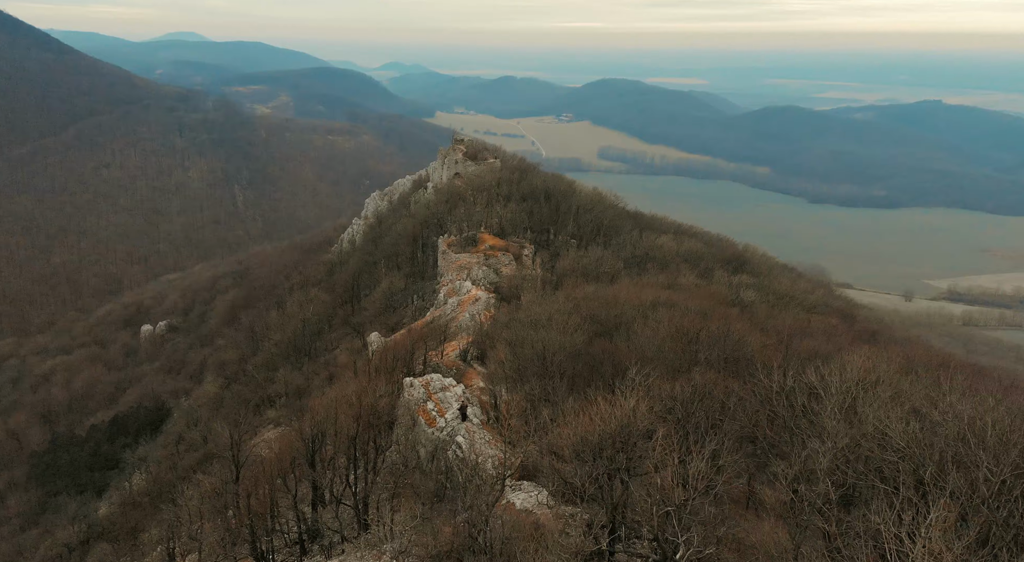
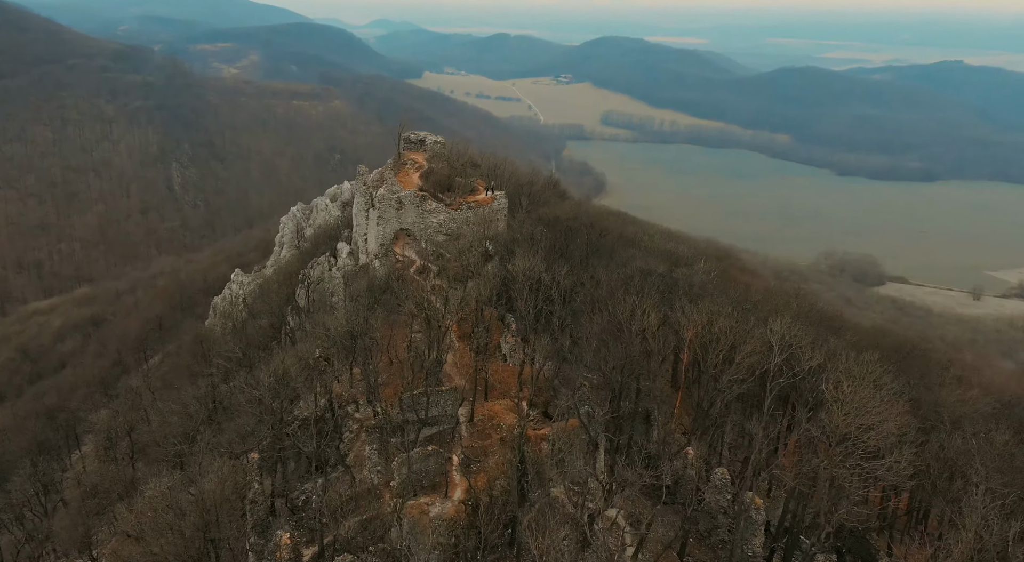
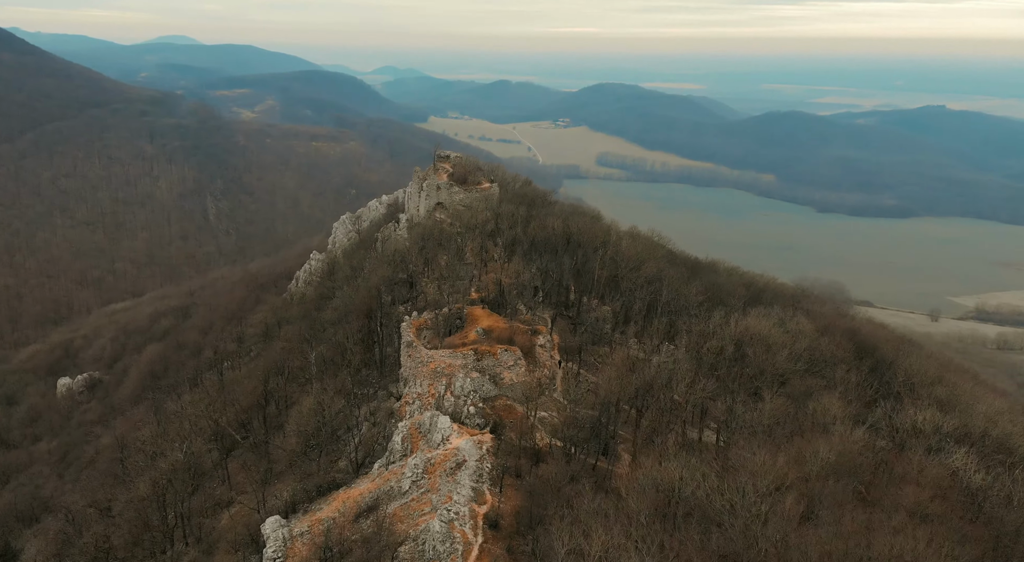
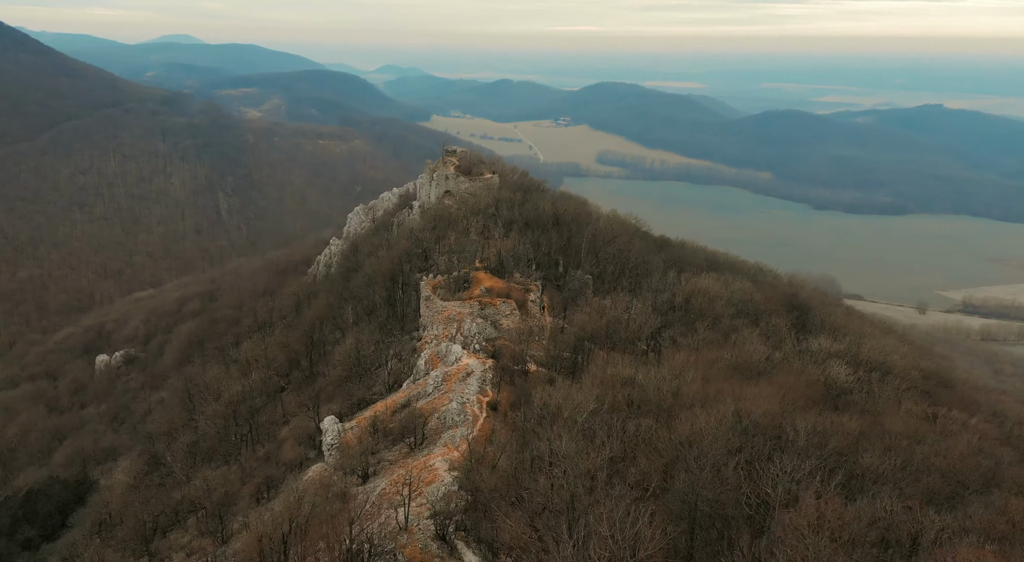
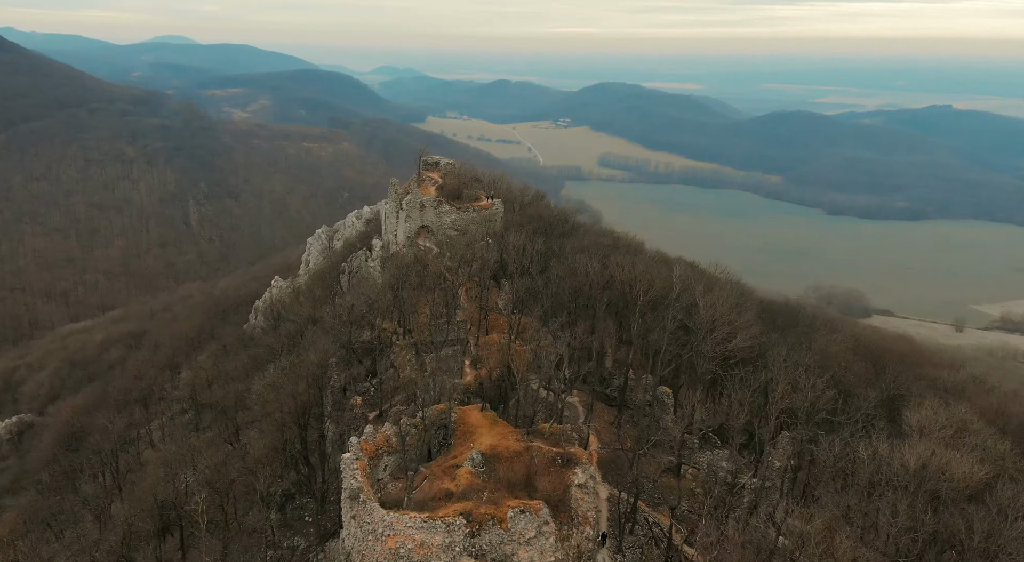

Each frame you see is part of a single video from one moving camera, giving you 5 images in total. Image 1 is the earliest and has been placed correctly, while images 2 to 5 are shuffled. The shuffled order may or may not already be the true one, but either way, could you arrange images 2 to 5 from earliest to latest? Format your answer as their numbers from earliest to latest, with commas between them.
4, 3, 5, 2
